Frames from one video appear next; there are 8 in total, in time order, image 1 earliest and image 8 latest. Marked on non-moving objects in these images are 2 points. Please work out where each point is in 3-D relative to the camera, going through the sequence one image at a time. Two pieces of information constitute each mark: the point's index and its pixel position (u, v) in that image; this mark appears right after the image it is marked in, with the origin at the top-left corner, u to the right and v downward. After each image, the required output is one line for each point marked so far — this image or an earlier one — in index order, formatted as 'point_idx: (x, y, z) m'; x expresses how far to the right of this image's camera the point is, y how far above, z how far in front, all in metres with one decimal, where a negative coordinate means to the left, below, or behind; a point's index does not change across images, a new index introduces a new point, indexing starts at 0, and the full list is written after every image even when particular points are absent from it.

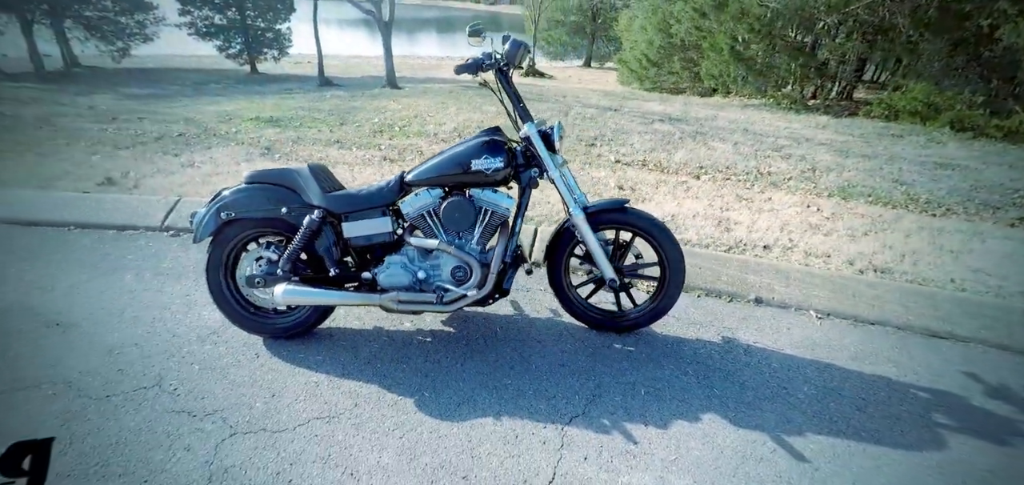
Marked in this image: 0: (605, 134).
0: (+1.1, +1.4, +6.9) m
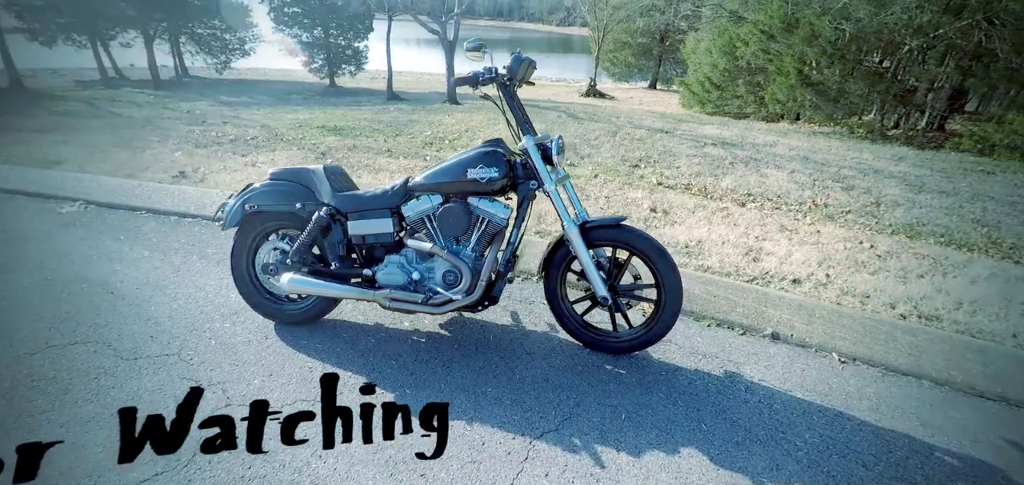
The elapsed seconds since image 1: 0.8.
0: (+1.7, +1.1, +6.8) m
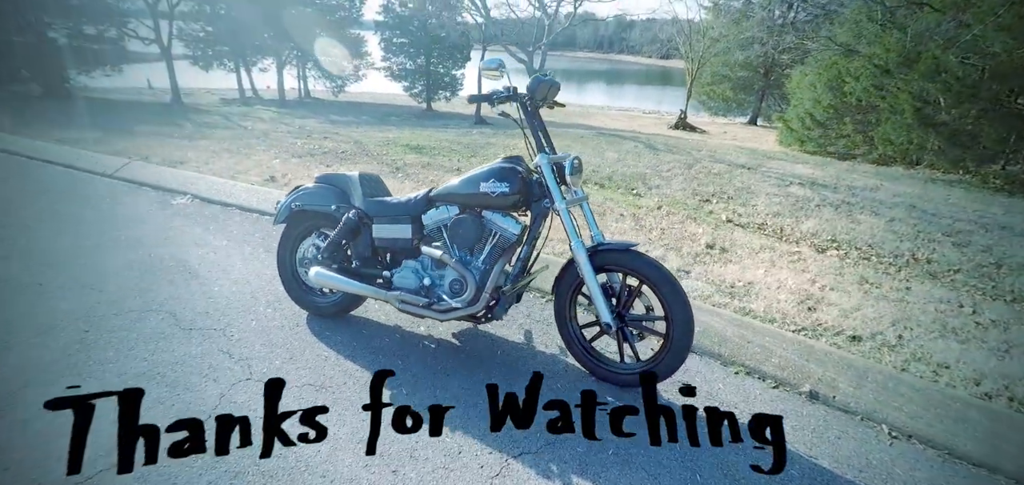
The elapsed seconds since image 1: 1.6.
0: (+2.6, +0.6, +6.5) m
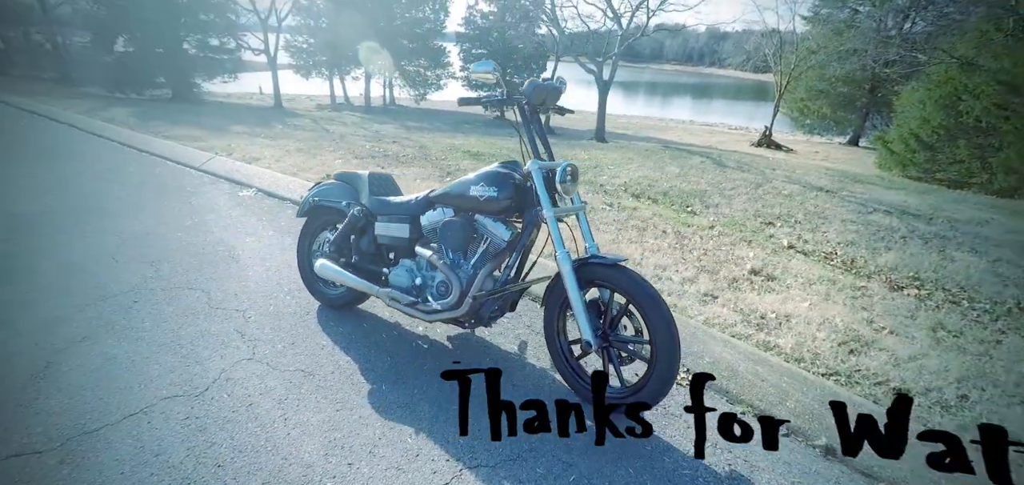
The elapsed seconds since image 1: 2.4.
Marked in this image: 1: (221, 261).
0: (+3.2, +0.3, +6.0) m
1: (-2.2, -0.2, +4.0) m
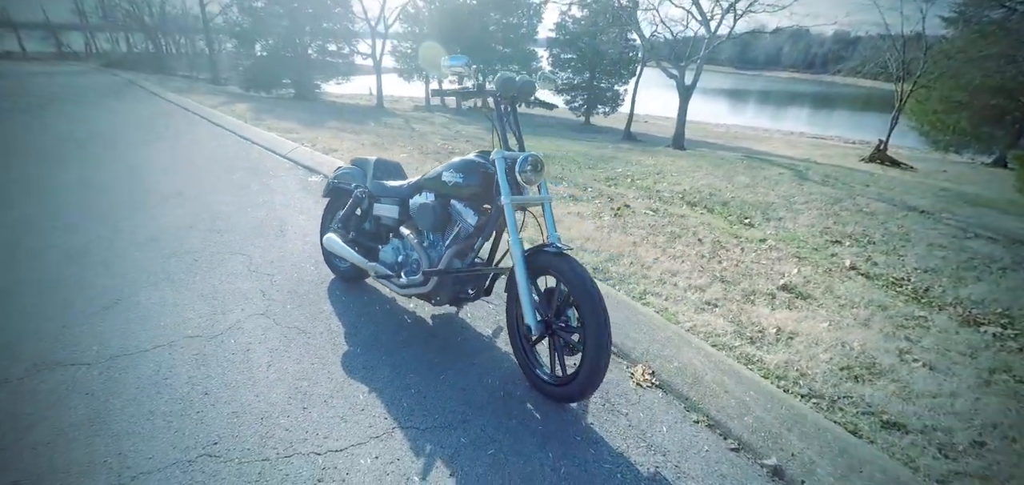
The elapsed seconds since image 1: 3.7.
0: (+3.6, +0.1, +5.4) m
1: (-2.1, 0.0, +4.5) m
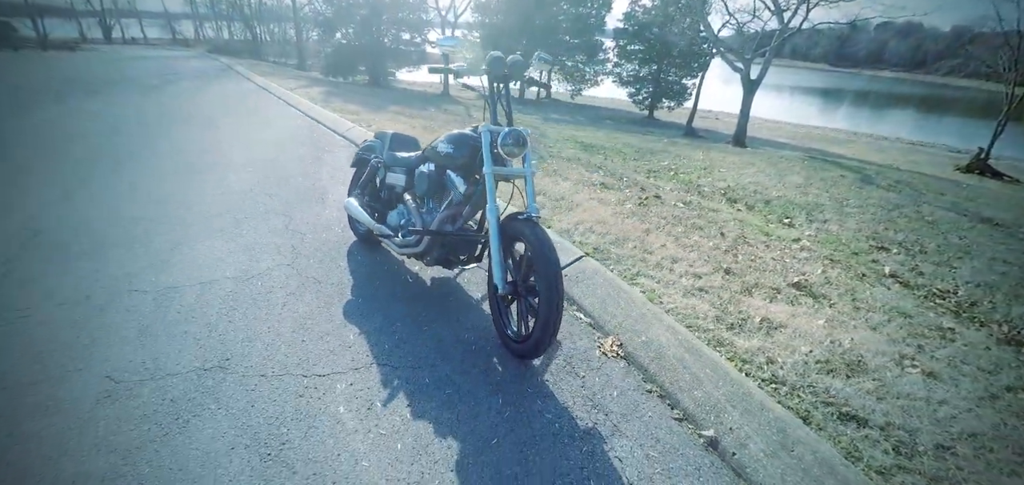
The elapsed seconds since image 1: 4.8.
0: (+3.9, 0.0, +5.0) m
1: (-1.9, +0.4, +5.1) m
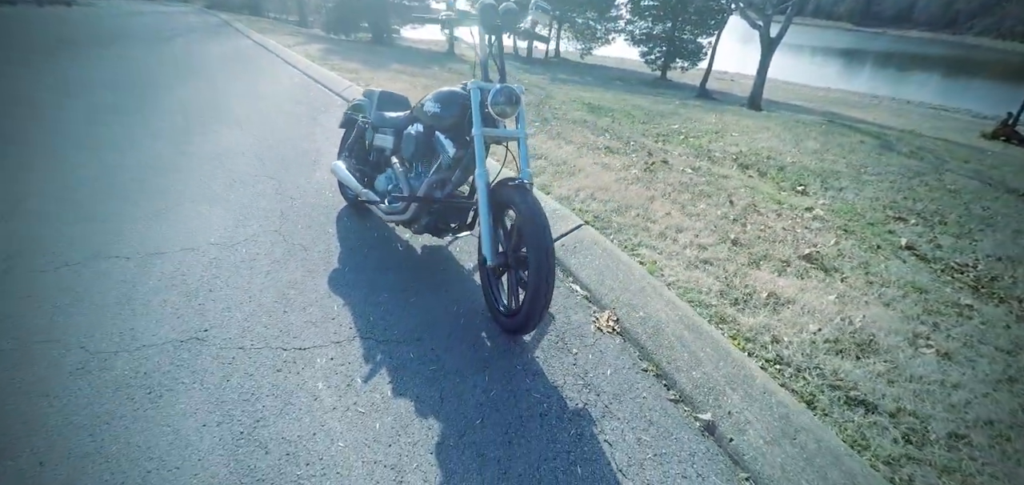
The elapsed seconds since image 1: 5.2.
0: (+3.9, +0.2, +4.7) m
1: (-1.9, +0.7, +4.9) m
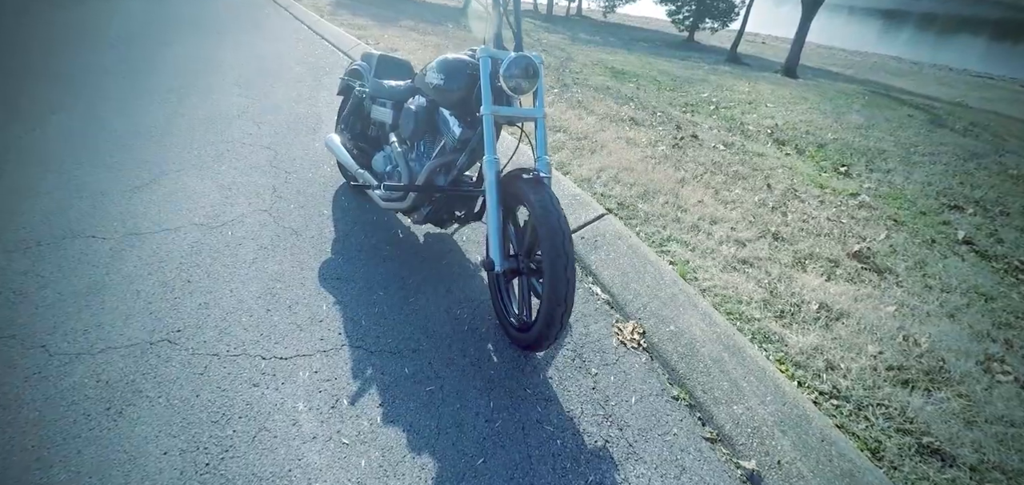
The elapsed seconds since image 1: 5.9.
0: (+4.0, +0.3, +4.2) m
1: (-1.8, +0.9, +4.5) m
